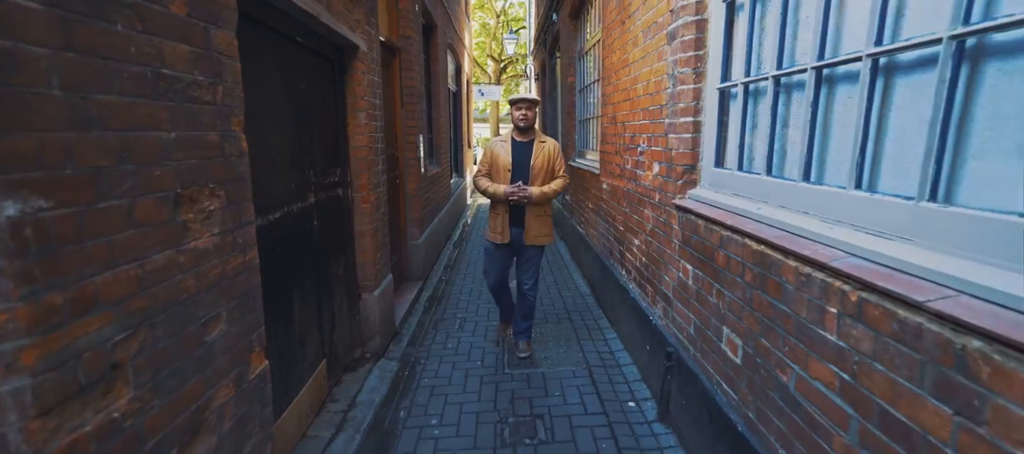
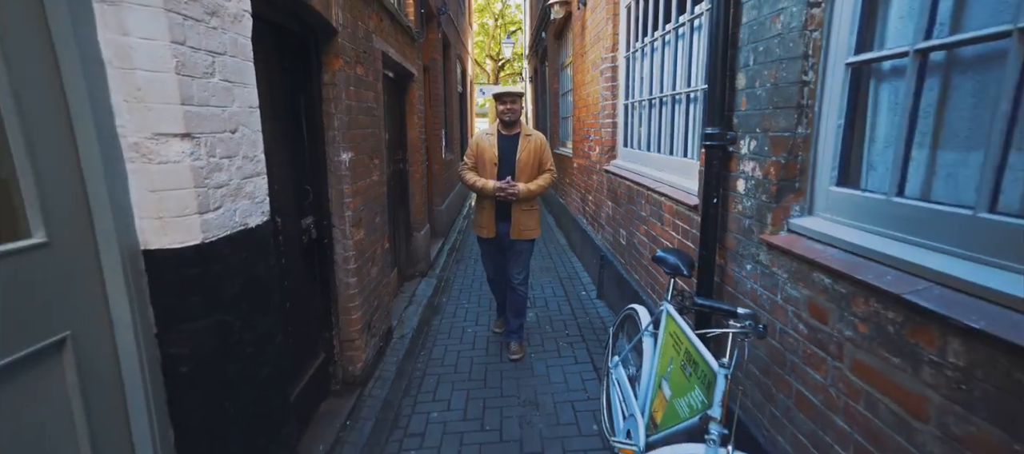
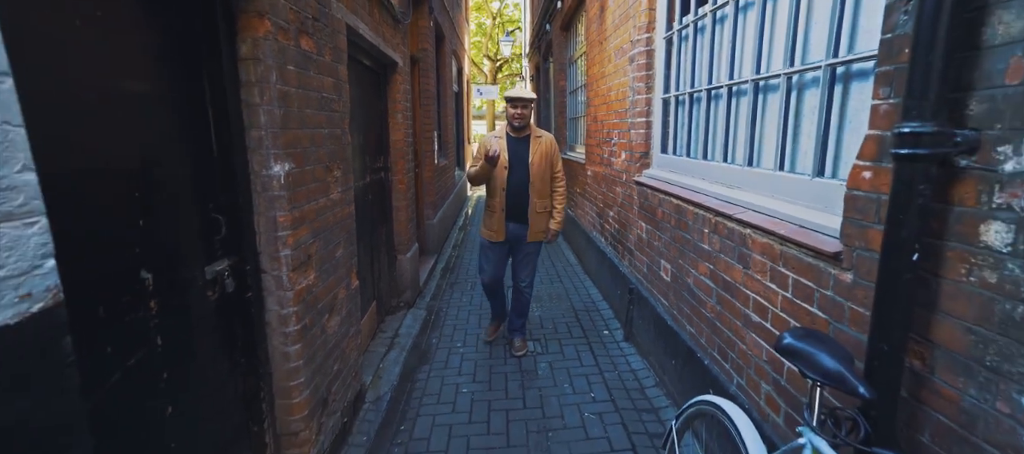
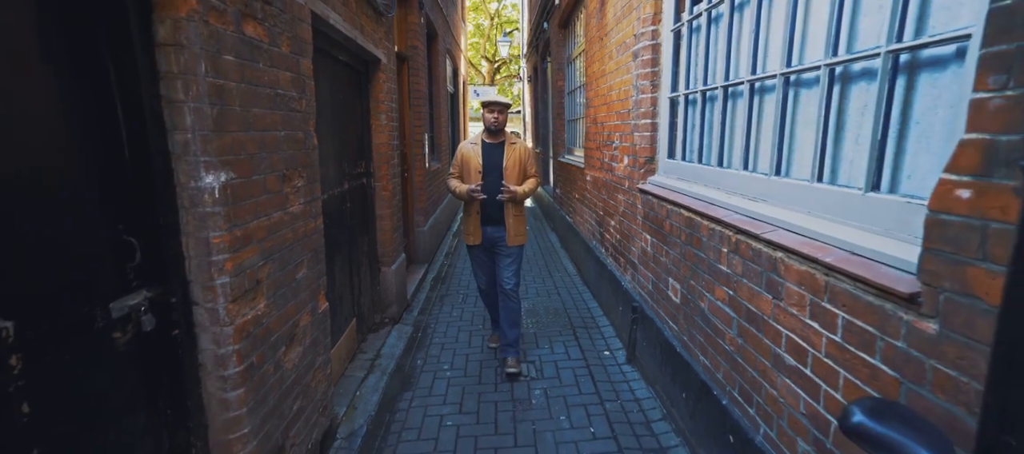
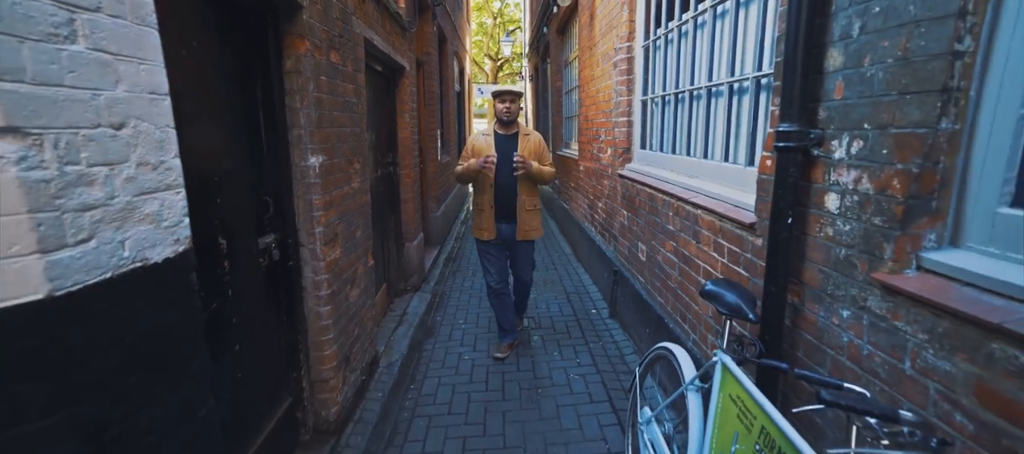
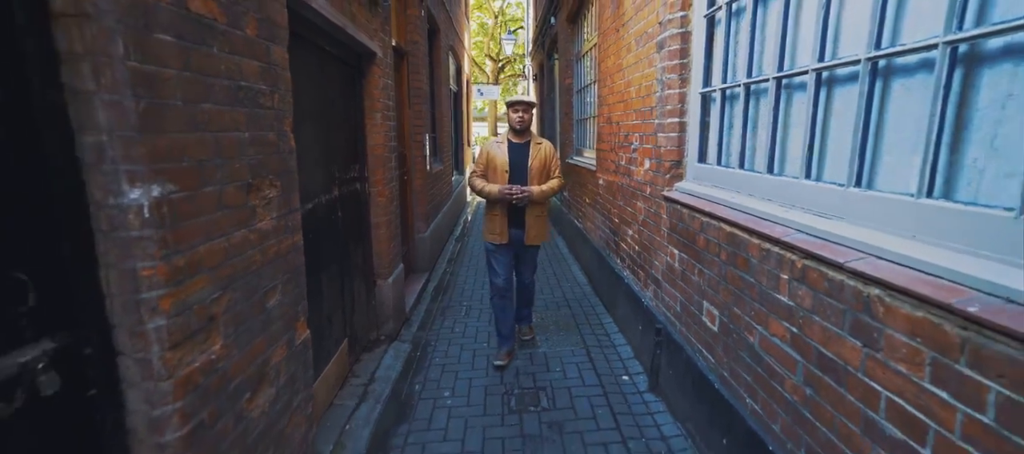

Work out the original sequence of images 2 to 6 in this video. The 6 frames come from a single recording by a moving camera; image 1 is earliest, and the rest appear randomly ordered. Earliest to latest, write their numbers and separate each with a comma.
6, 4, 3, 5, 2
